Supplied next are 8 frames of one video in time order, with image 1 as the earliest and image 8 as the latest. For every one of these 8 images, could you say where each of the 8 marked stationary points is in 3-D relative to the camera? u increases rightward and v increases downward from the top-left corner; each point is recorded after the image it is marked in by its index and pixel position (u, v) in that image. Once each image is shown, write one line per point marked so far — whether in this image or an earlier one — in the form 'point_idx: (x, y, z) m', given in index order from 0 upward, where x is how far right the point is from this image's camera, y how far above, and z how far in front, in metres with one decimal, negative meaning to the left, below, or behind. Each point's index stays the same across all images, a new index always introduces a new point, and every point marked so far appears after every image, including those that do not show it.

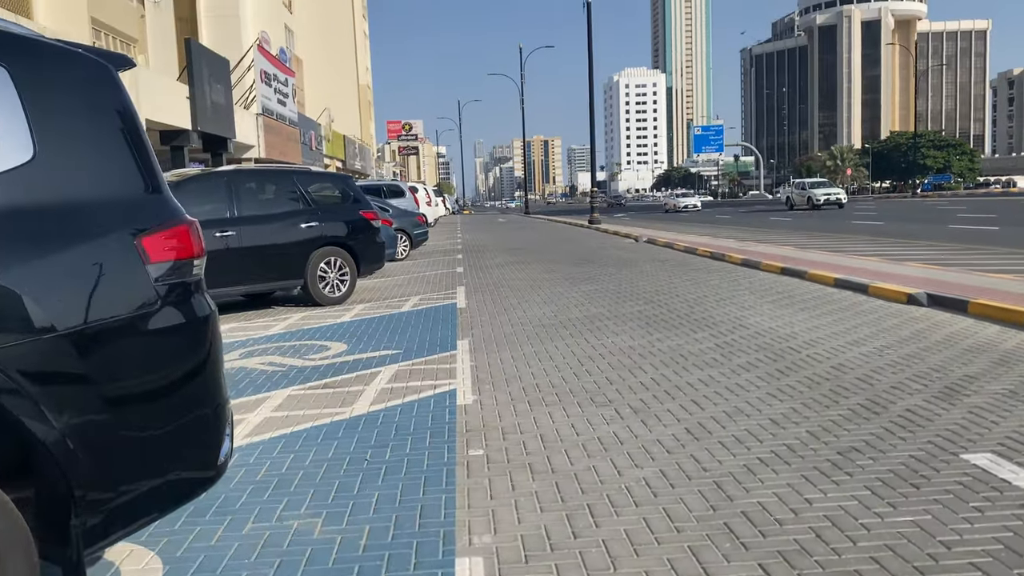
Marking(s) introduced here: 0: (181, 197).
0: (-4.3, +1.2, +11.6) m
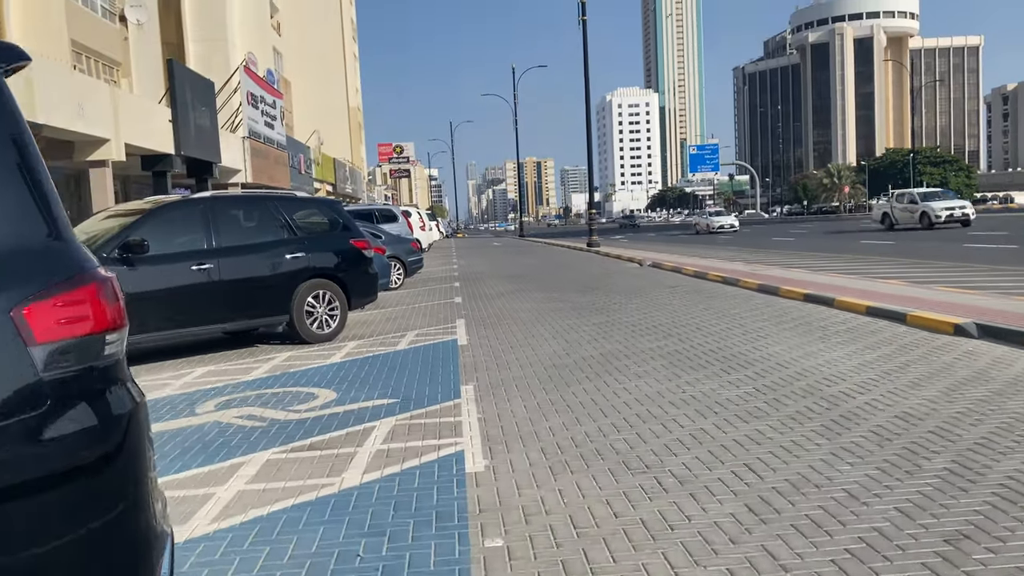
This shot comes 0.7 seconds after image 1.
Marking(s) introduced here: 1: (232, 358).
0: (-4.2, +0.7, +10.5) m
1: (-3.3, -0.8, +10.8) m
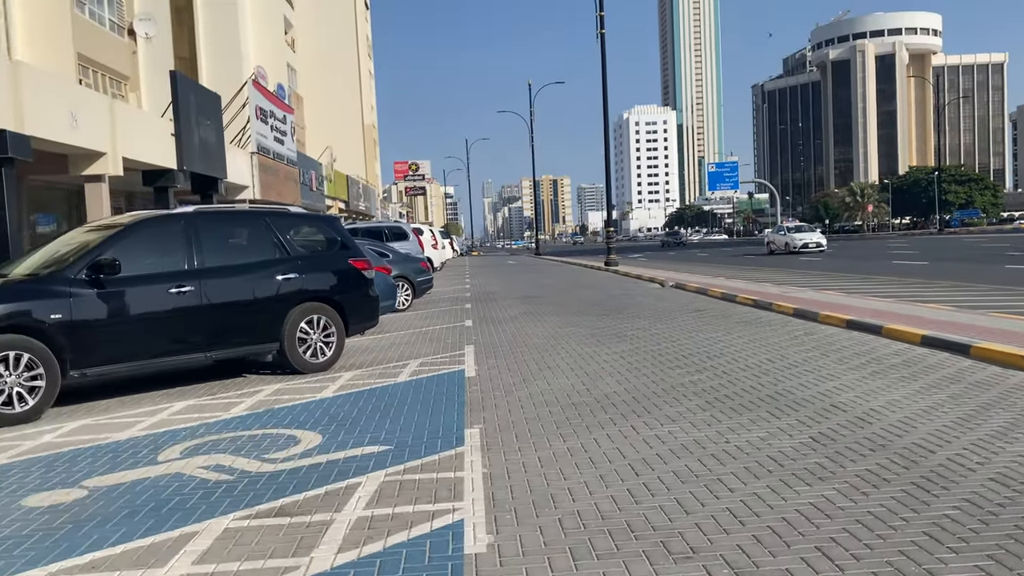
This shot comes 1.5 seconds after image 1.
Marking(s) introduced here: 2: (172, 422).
0: (-4.1, +0.4, +9.5) m
1: (-3.2, -1.1, +9.7) m
2: (-3.1, -1.2, +8.3) m
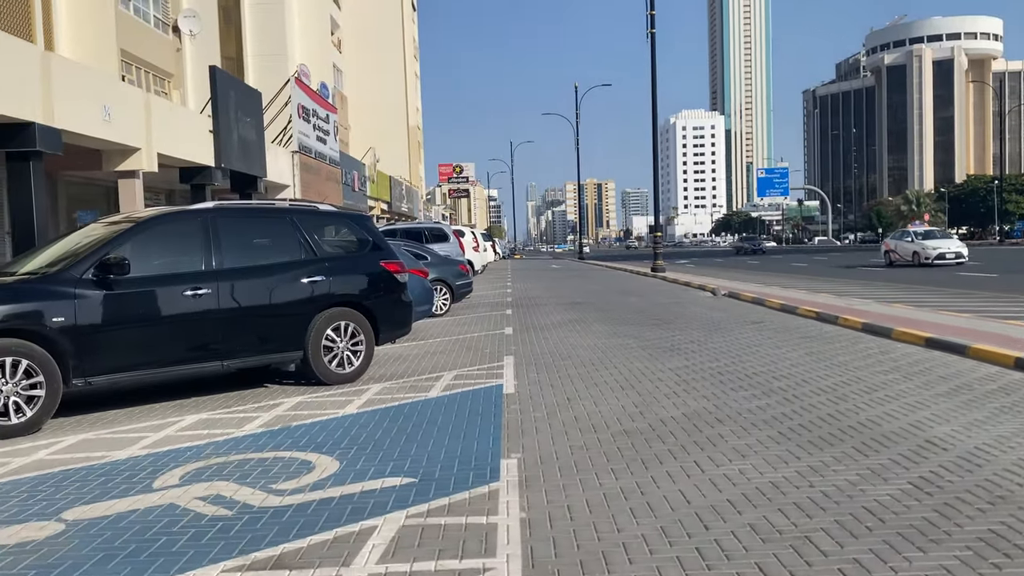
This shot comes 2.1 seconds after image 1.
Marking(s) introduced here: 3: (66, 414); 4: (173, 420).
0: (-3.6, +0.4, +8.8) m
1: (-2.8, -1.1, +8.9) m
2: (-2.8, -1.3, +7.5) m
3: (-4.1, -1.2, +8.4) m
4: (-3.1, -1.2, +8.2) m
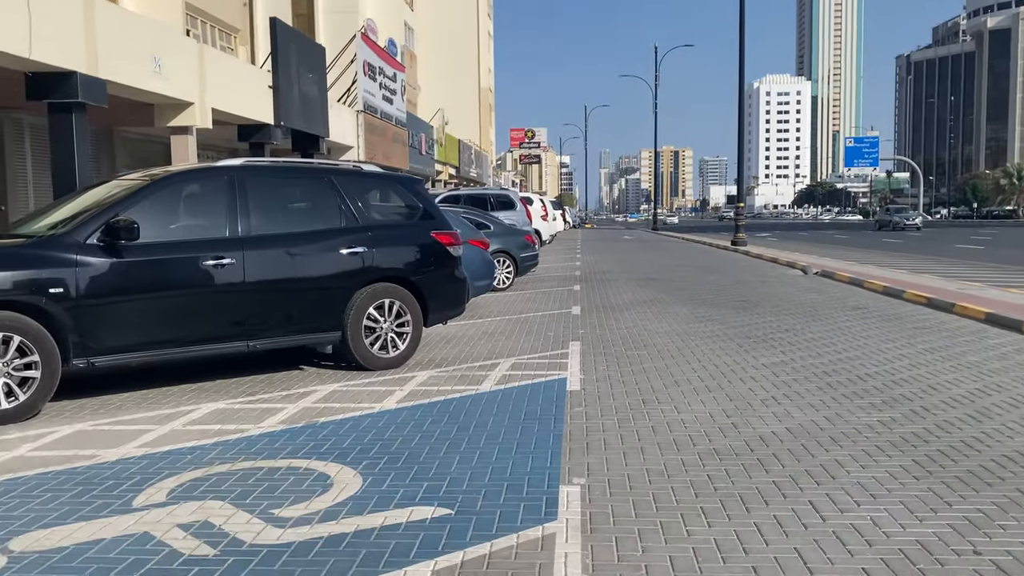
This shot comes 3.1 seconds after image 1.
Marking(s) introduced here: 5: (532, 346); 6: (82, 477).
0: (-3.0, +0.7, +7.7) m
1: (-2.2, -0.9, +7.8) m
2: (-2.3, -1.0, +6.5) m
3: (-3.6, -0.9, +7.4) m
4: (-2.6, -1.0, +7.2) m
5: (+0.2, -0.6, +9.9) m
6: (-2.6, -1.1, +5.5) m
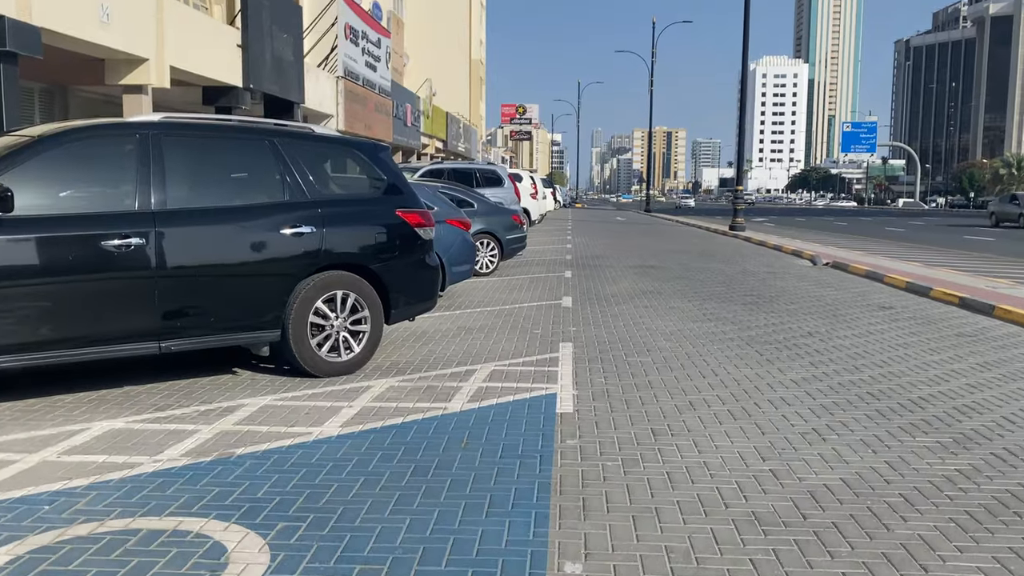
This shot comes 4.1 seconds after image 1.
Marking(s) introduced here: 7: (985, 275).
0: (-3.1, +0.8, +6.1) m
1: (-2.4, -0.8, +6.3) m
2: (-2.5, -1.0, +4.9) m
3: (-3.8, -0.8, +5.8) m
4: (-2.8, -0.9, +5.6) m
5: (0.0, -0.6, +8.4) m
6: (-2.7, -1.1, +3.9) m
7: (+8.2, +0.2, +15.8) m
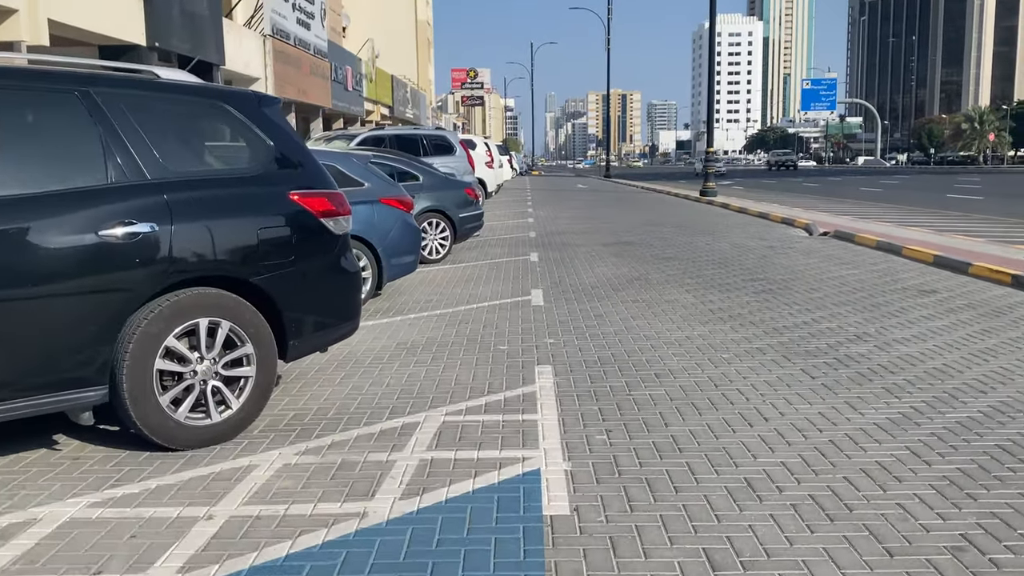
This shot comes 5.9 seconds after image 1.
0: (-3.4, +0.6, +3.6) m
1: (-2.6, -1.0, +3.8) m
2: (-2.6, -1.2, +2.5) m
3: (-3.9, -1.0, +3.3) m
4: (-2.9, -1.1, +3.2) m
5: (-0.3, -0.6, +6.1) m
6: (-2.8, -1.4, +1.5) m
7: (+7.6, +0.7, +13.8) m
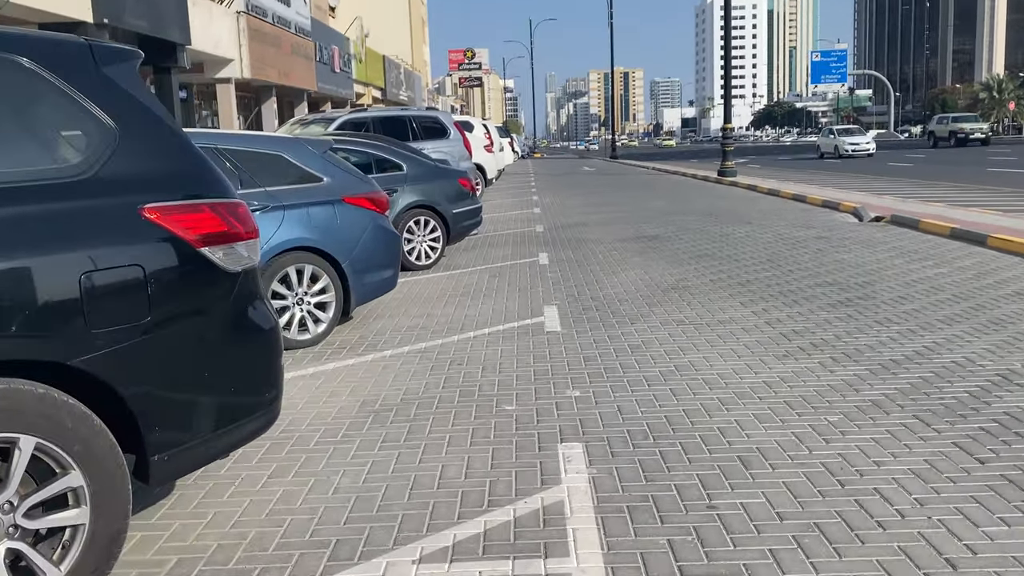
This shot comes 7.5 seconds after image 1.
0: (-3.3, +0.2, +1.5) m
1: (-2.5, -1.3, +1.8) m
2: (-2.5, -1.6, +0.5) m
3: (-3.9, -1.4, +1.4) m
4: (-2.8, -1.4, +1.2) m
5: (-0.2, -0.8, +4.1) m
6: (-2.7, -1.8, -0.5) m
7: (+7.6, +0.8, +11.8) m
